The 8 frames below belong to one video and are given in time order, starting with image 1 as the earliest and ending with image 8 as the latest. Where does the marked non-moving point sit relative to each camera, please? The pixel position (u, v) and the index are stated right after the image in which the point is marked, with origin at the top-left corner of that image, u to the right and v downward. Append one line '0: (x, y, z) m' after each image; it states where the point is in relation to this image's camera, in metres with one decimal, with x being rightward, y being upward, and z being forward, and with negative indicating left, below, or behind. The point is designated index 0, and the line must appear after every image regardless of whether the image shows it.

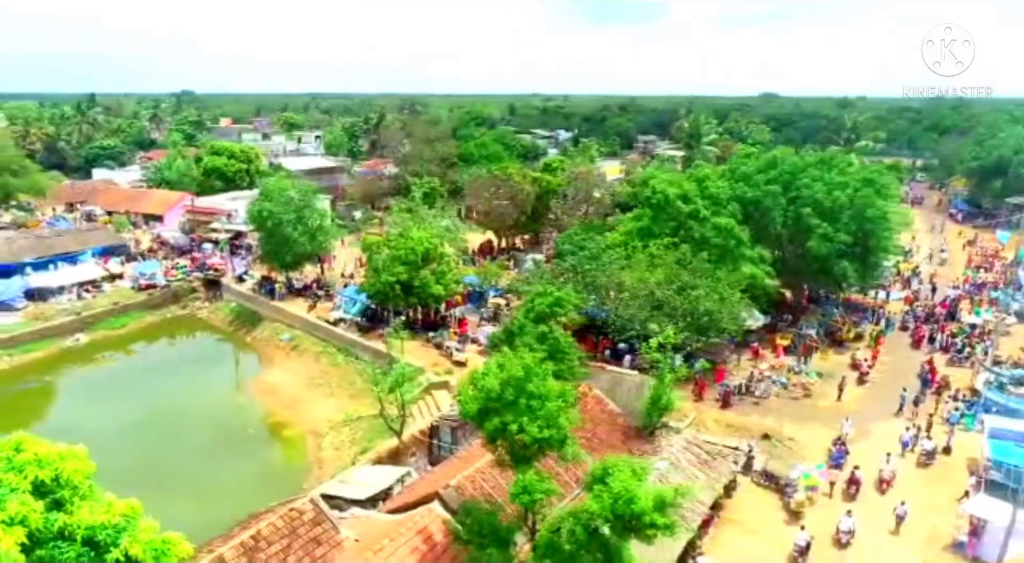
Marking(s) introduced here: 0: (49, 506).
0: (-5.0, -2.4, +7.7) m
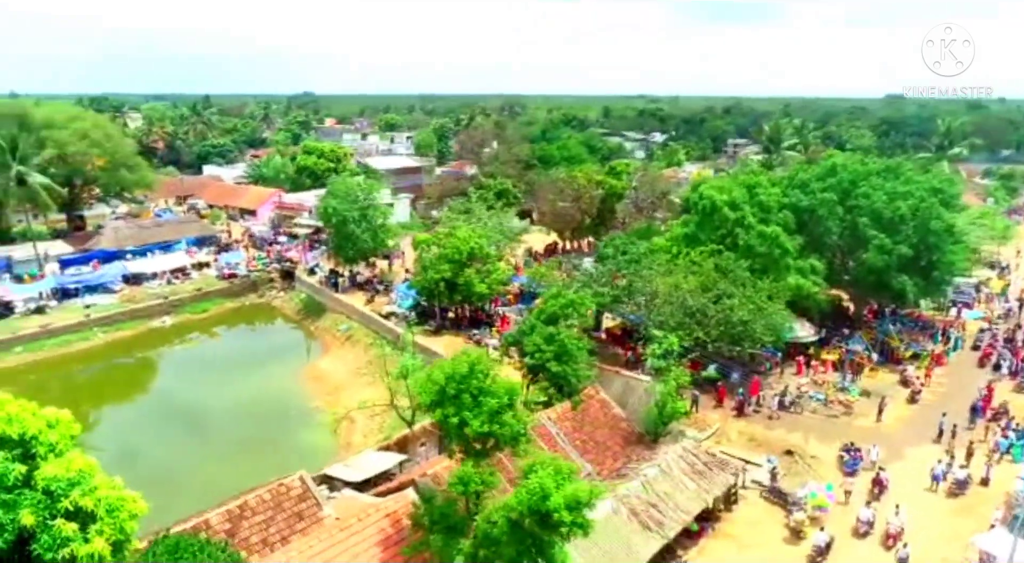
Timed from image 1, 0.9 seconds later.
0: (-6.3, -2.2, +9.0) m
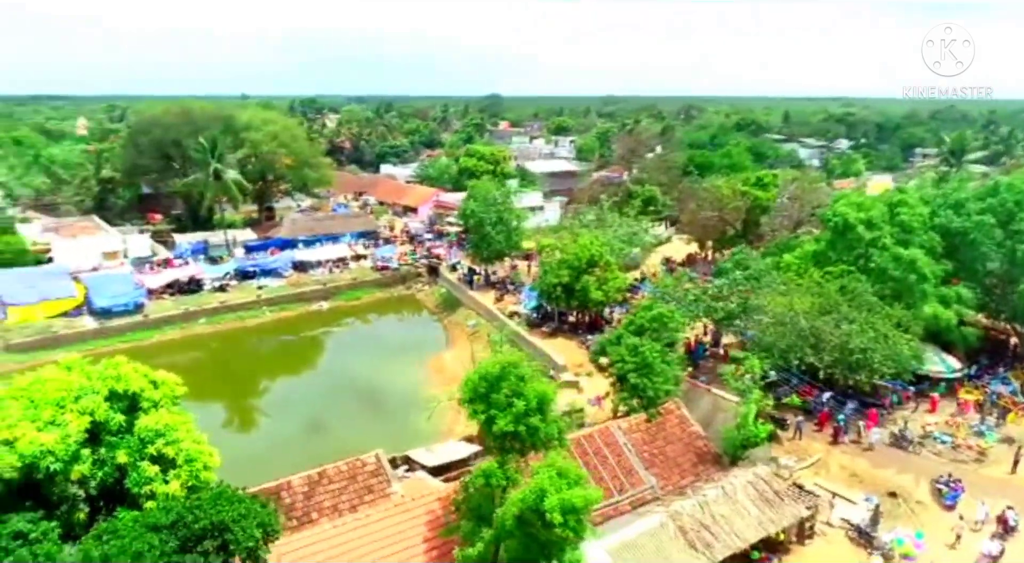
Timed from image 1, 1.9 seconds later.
0: (-6.2, -2.0, +11.3) m
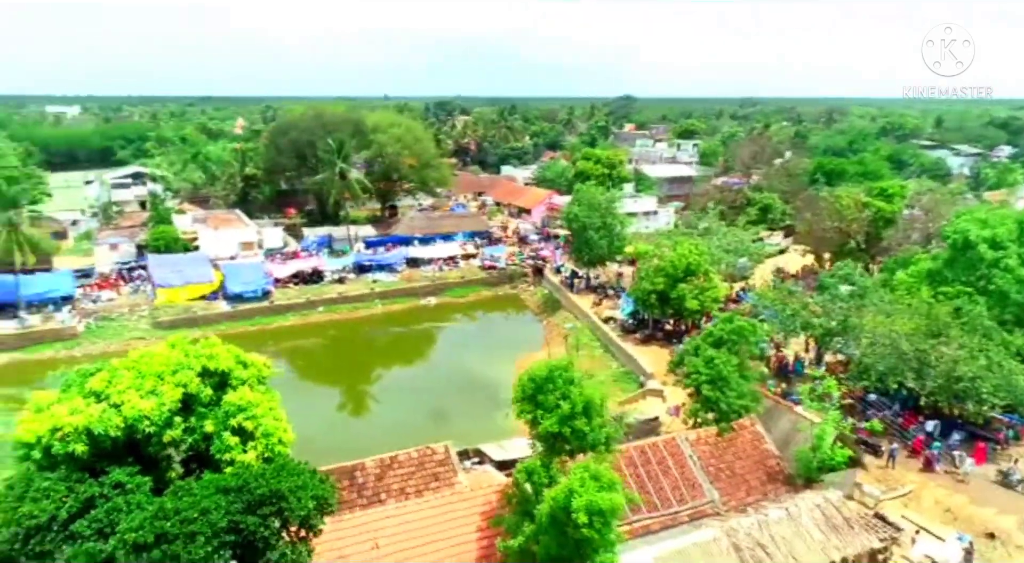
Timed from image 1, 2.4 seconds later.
0: (-5.4, -1.8, +12.8) m
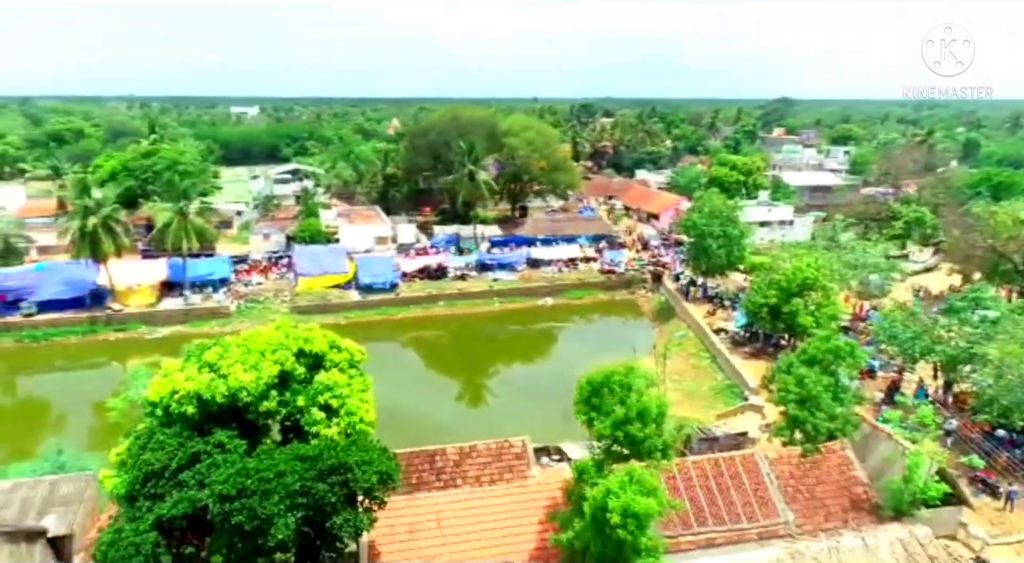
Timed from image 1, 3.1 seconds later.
0: (-4.2, -1.6, +14.5) m
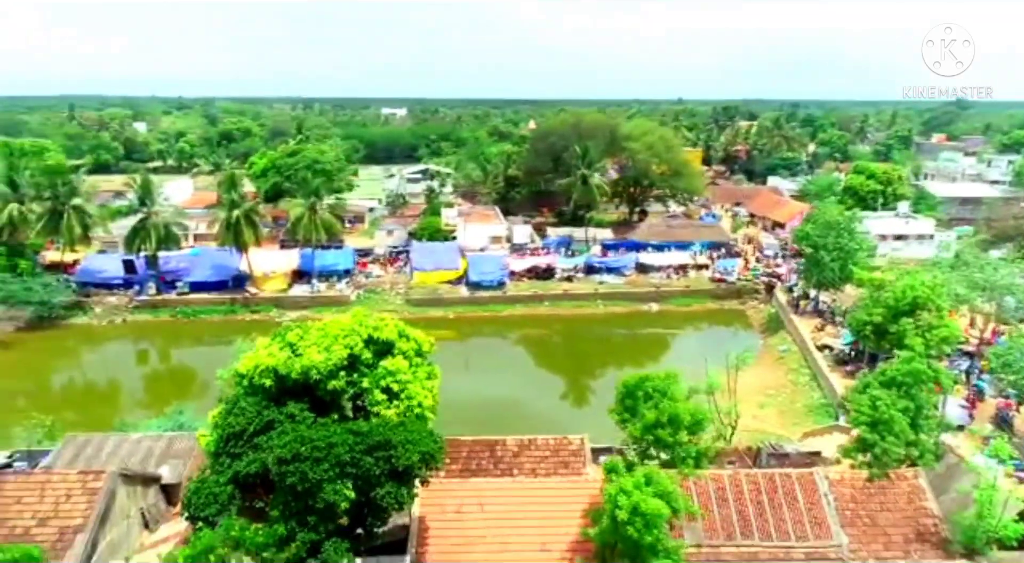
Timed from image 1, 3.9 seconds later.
0: (-3.1, -1.5, +16.0) m
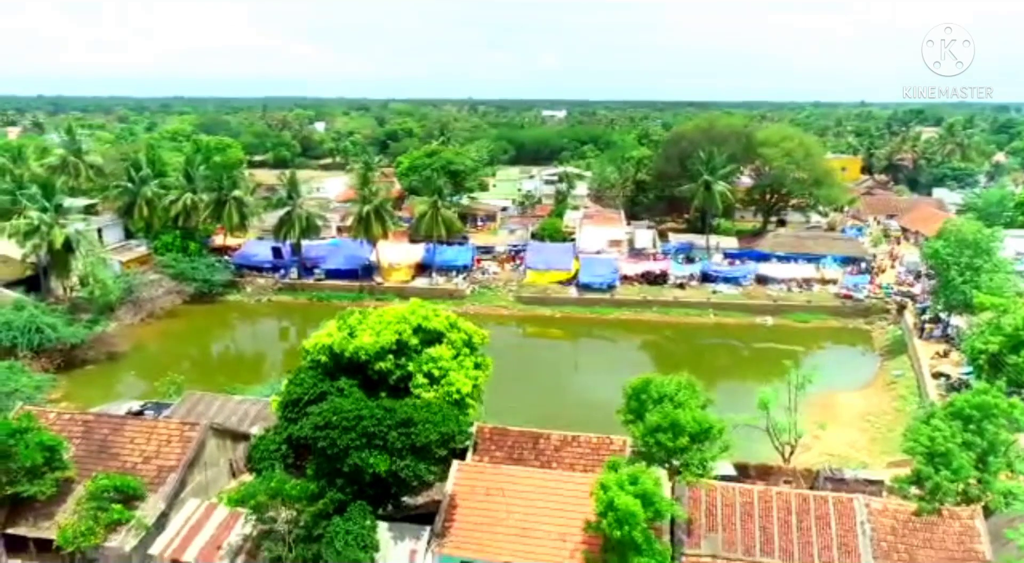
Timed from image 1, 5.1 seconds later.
0: (-2.3, -1.3, +17.5) m
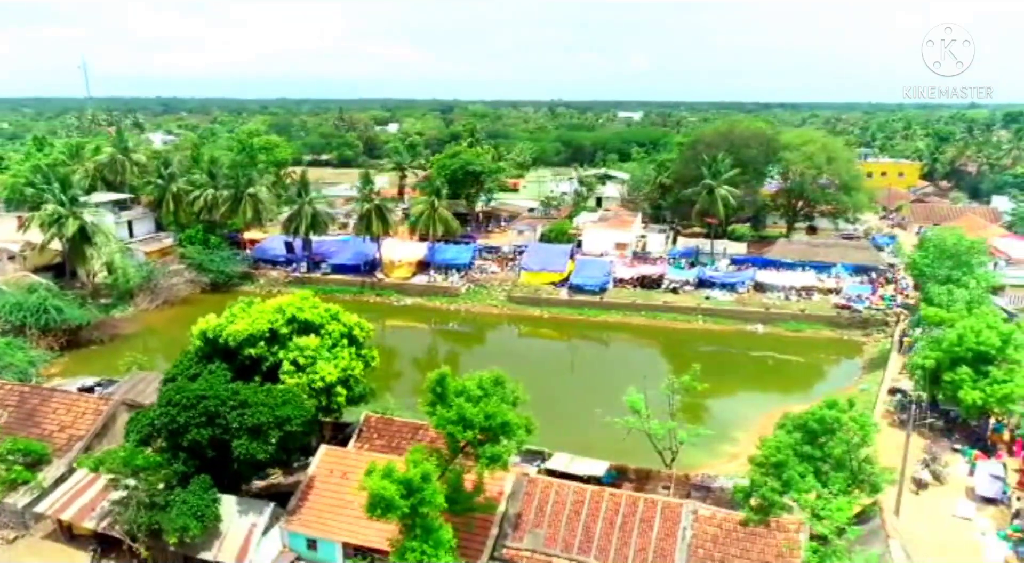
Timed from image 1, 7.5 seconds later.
0: (-5.7, -1.2, +18.6) m
